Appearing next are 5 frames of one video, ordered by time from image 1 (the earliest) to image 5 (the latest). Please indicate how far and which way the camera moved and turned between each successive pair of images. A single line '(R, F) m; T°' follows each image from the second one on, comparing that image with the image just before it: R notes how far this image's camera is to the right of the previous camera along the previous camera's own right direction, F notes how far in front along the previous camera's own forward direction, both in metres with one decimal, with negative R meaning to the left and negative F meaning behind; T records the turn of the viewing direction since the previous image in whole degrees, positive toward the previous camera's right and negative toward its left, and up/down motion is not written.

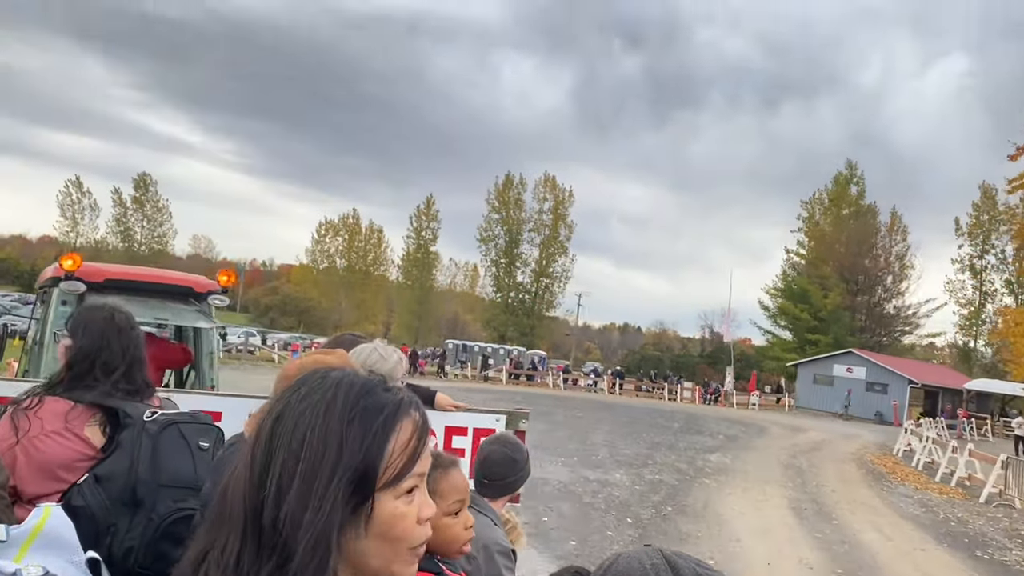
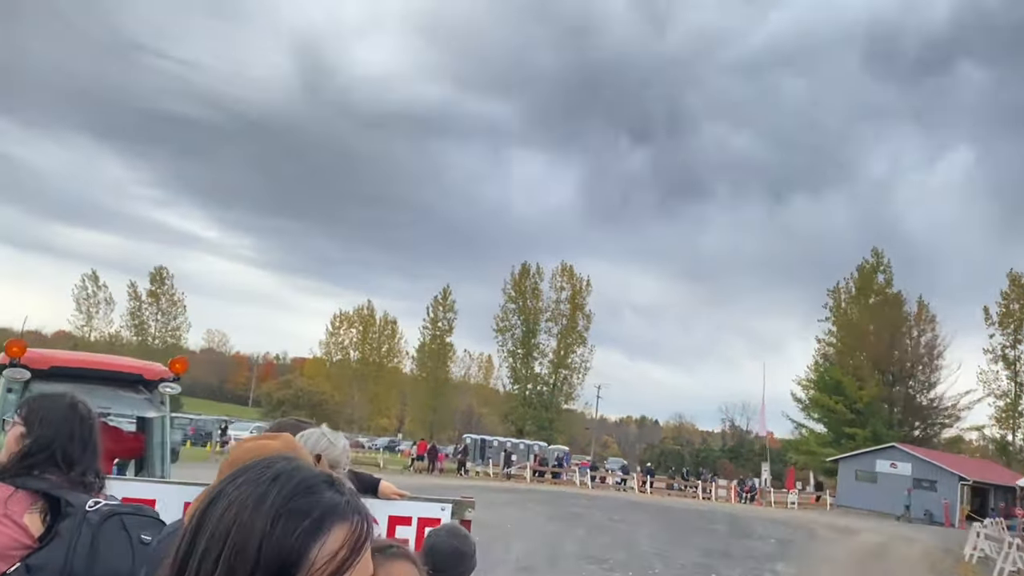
(-0.5, +1.5) m; -1°
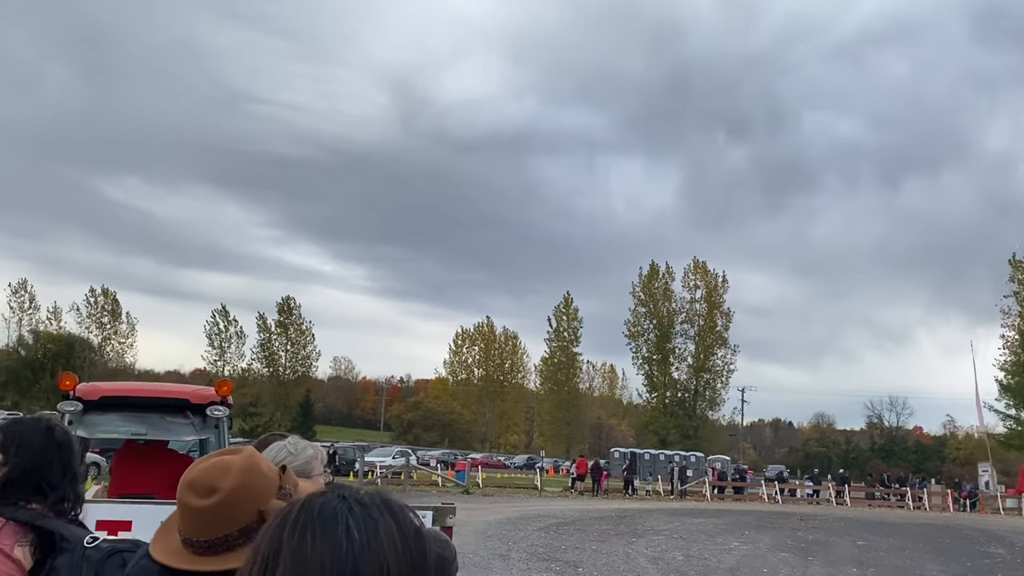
(-2.1, +4.2) m; -7°
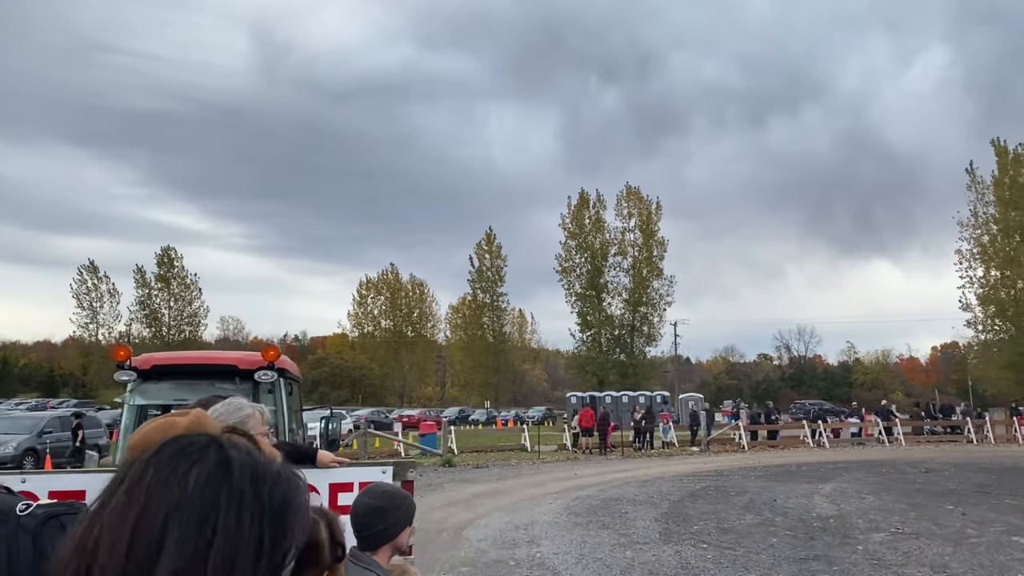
(-2.7, +8.9) m; +7°
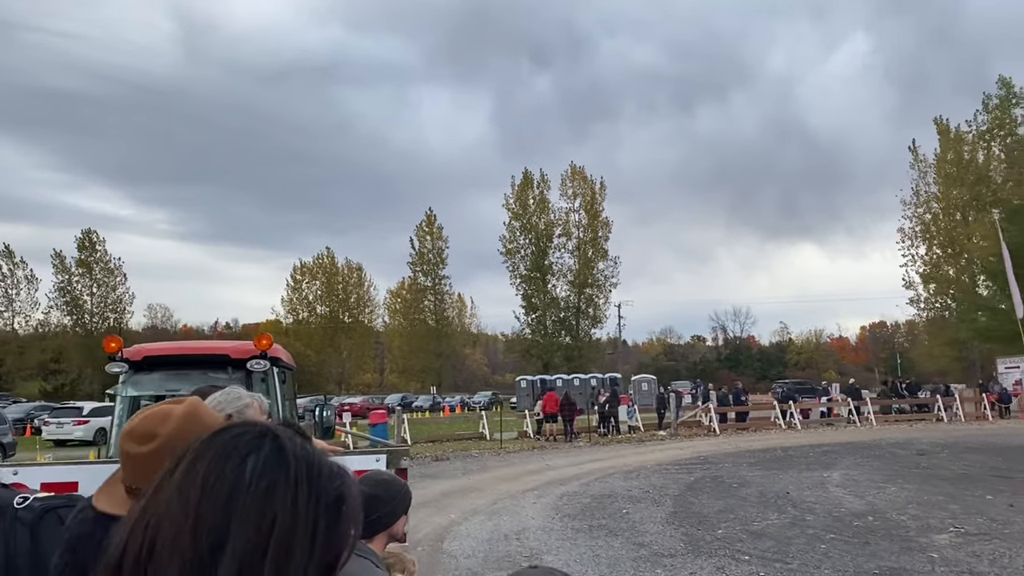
(-0.6, +2.1) m; +4°
